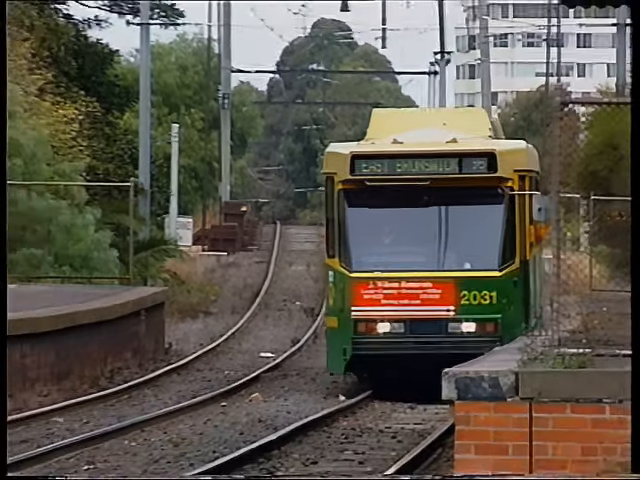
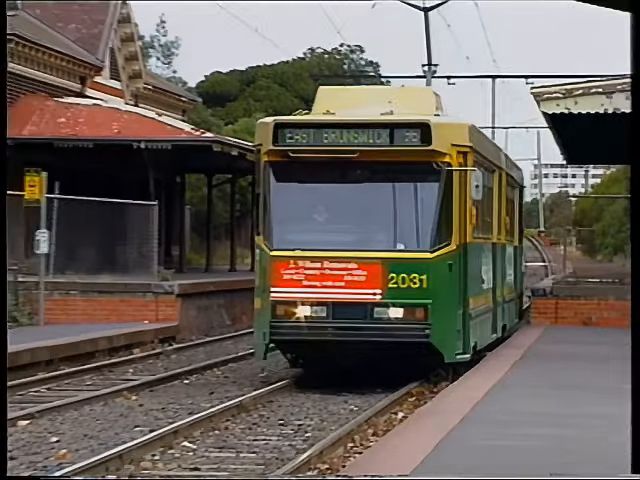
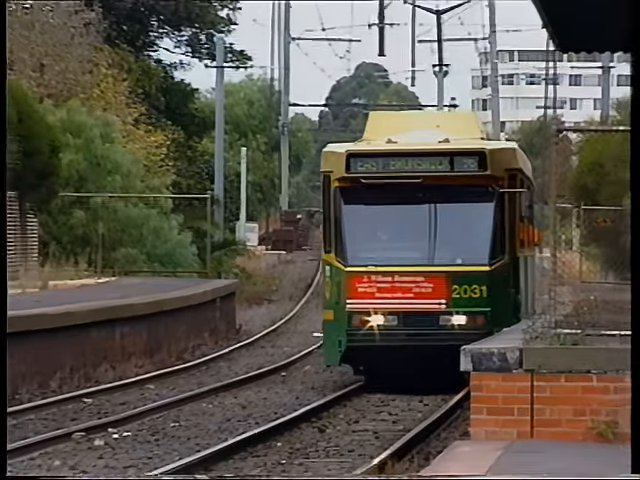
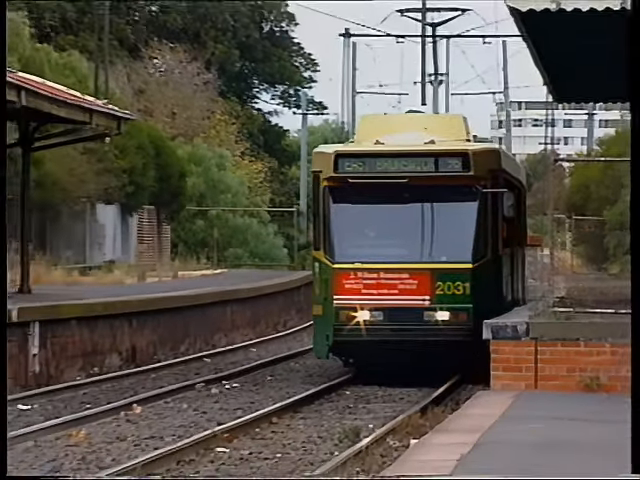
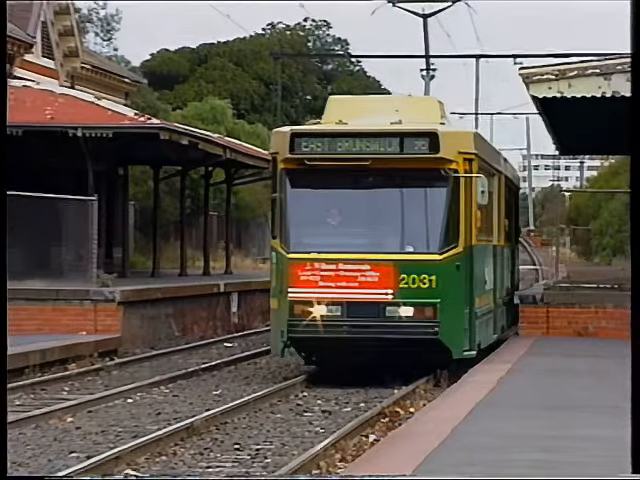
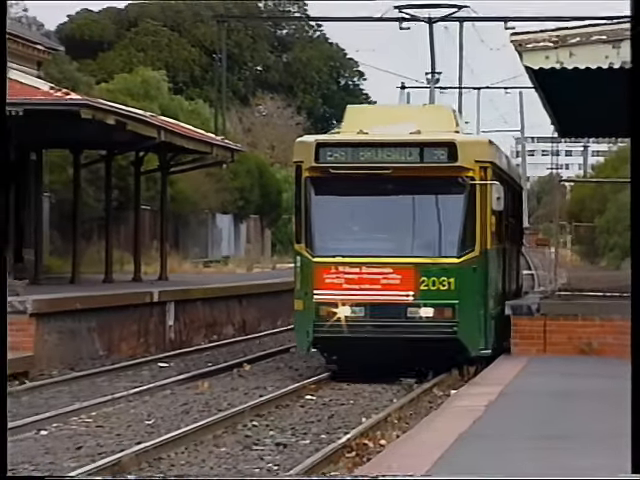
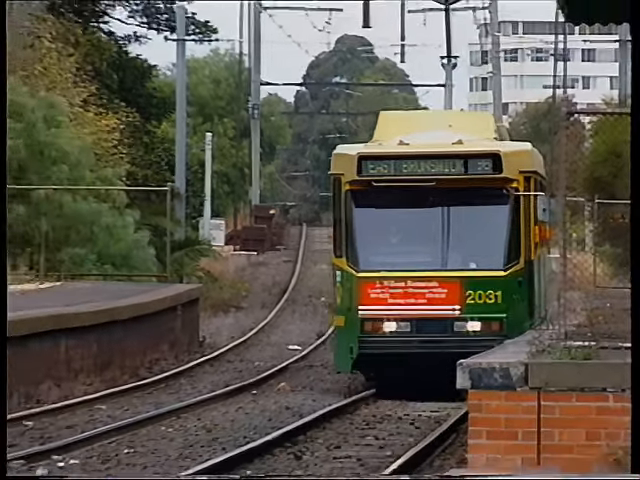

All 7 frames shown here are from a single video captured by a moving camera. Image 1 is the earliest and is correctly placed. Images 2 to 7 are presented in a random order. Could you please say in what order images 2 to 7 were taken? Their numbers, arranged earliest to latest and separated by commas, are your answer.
7, 3, 4, 6, 5, 2
